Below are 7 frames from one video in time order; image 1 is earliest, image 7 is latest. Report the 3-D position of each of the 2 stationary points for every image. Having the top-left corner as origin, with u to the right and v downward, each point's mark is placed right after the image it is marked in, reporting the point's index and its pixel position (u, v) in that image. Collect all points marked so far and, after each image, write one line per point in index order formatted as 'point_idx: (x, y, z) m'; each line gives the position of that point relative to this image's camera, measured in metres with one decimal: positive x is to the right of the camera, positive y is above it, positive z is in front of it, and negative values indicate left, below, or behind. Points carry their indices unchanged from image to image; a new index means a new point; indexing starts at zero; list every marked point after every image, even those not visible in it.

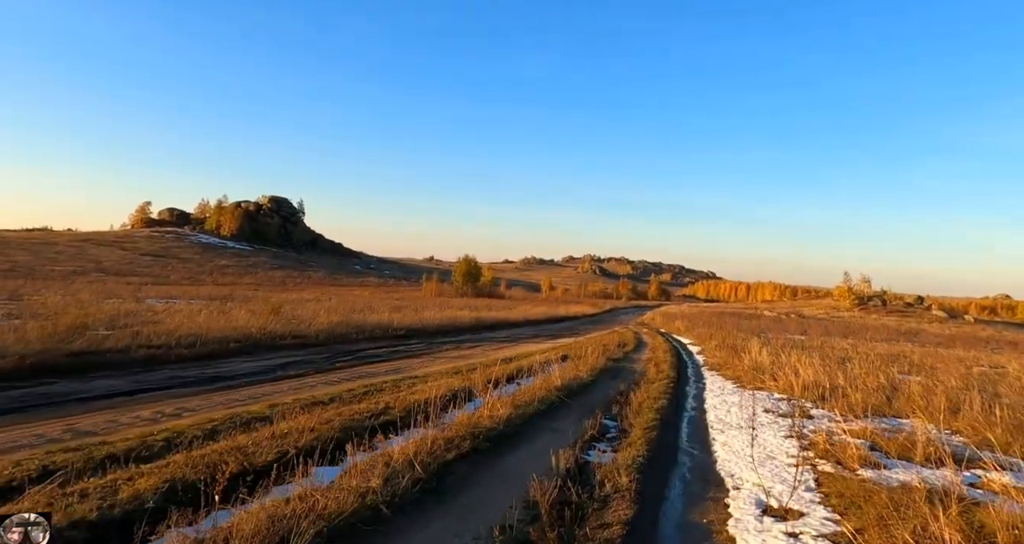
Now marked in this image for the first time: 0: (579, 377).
0: (+2.1, -3.4, +16.9) m
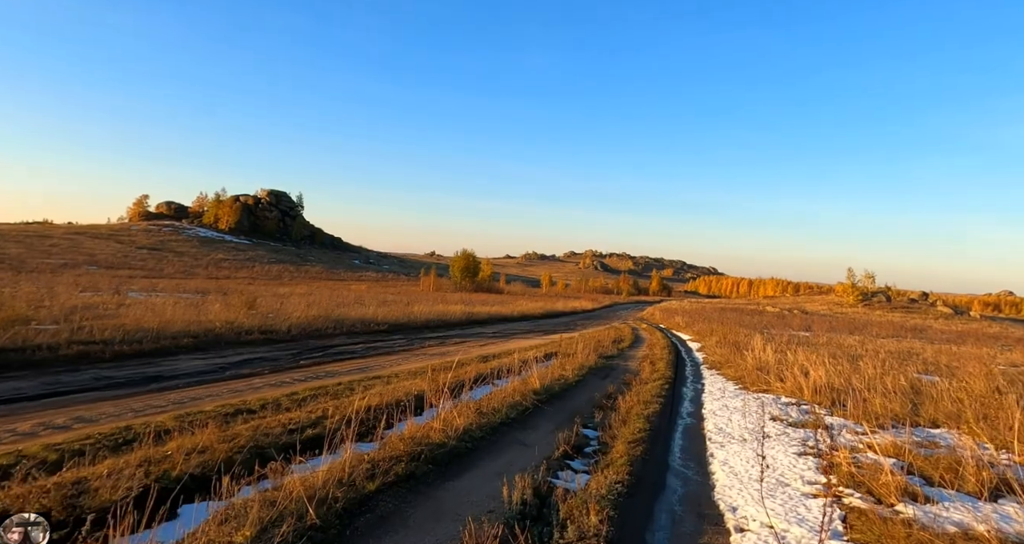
0: (+1.4, -3.0, +15.1) m
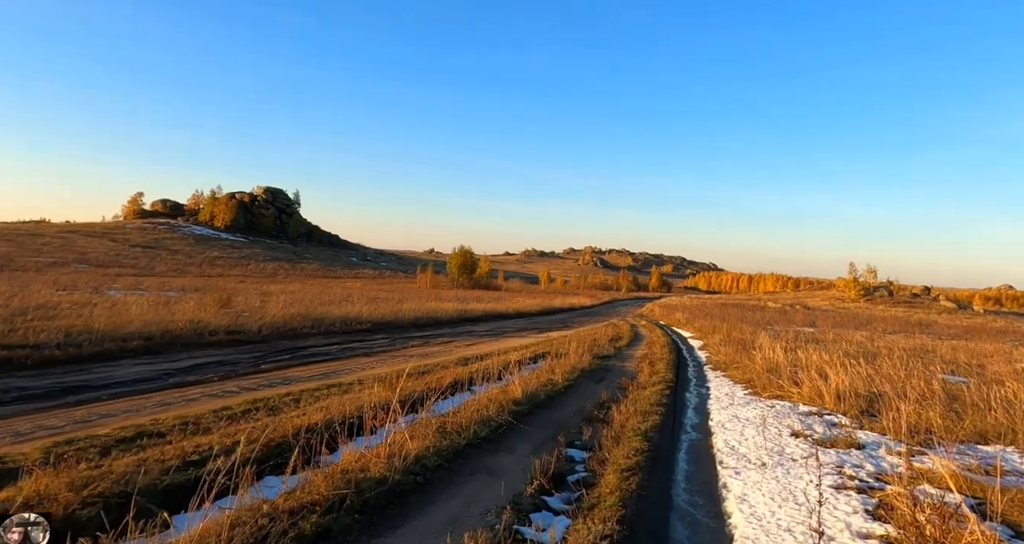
0: (+0.9, -2.8, +13.4) m
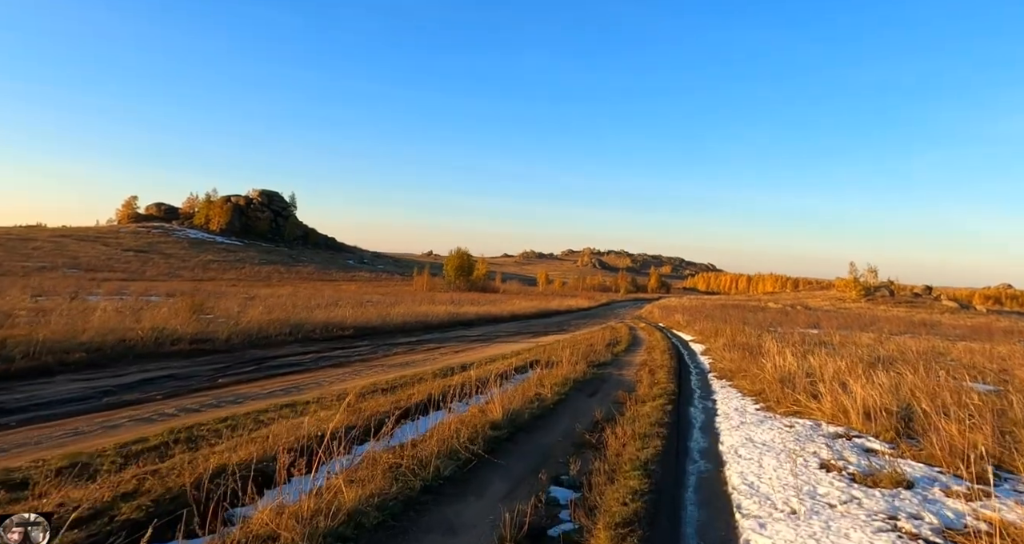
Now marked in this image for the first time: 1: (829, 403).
0: (+0.5, -2.9, +11.9) m
1: (+6.6, -2.8, +11.3) m
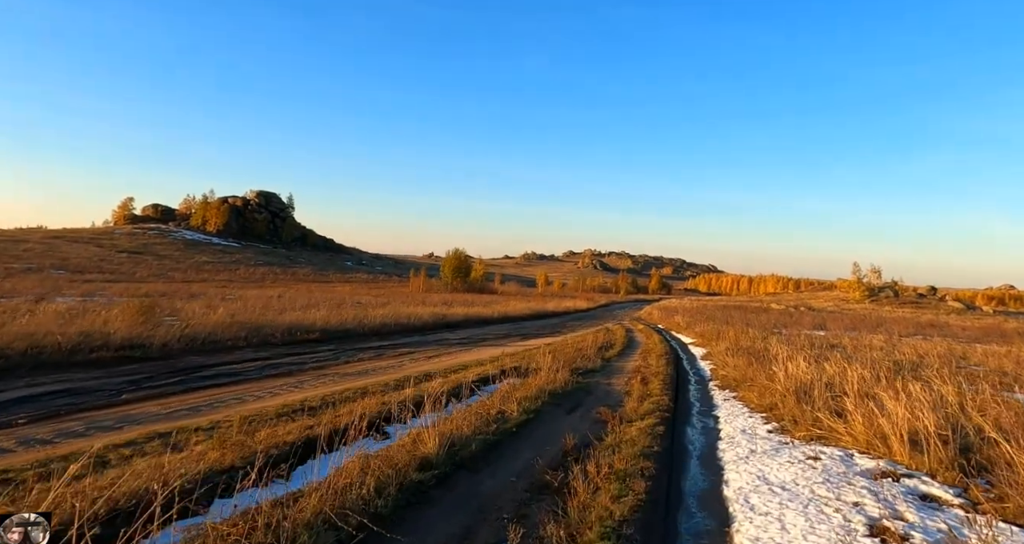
0: (-0.3, -2.7, +9.5) m
1: (+5.8, -2.6, +8.9) m
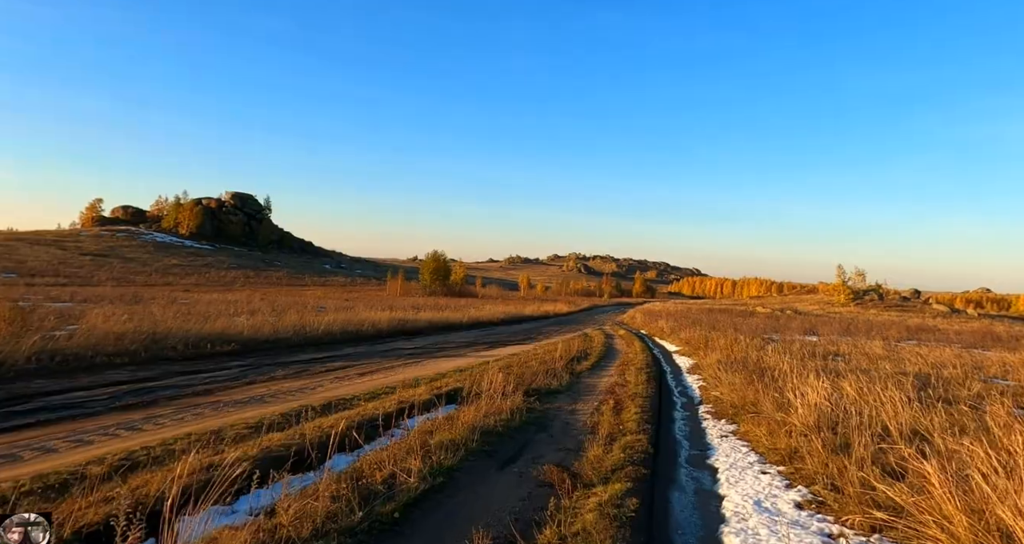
0: (-1.6, -2.6, +5.9) m
1: (+4.5, -2.4, +5.4) m
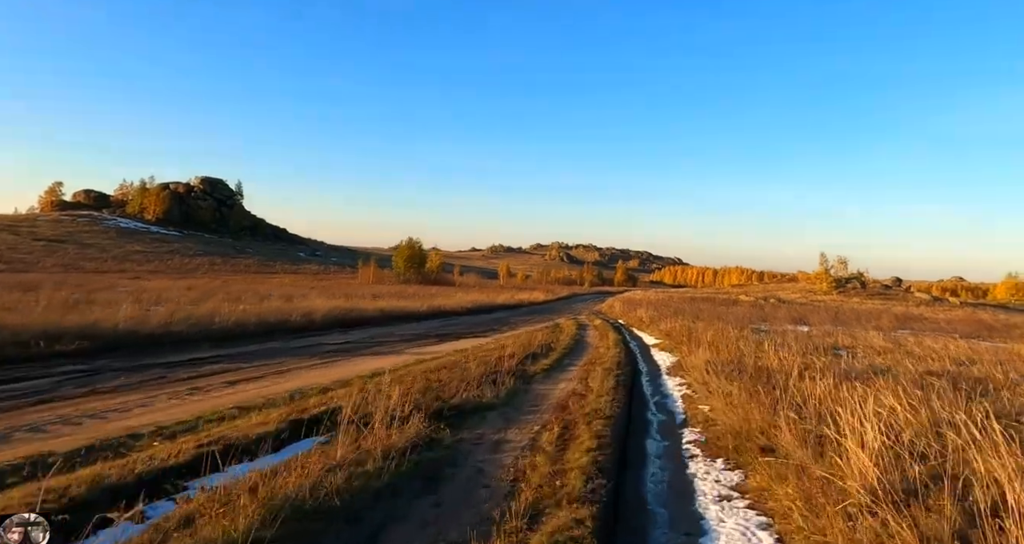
0: (-3.1, -2.1, +1.5) m
1: (+3.1, -2.0, +1.3) m
